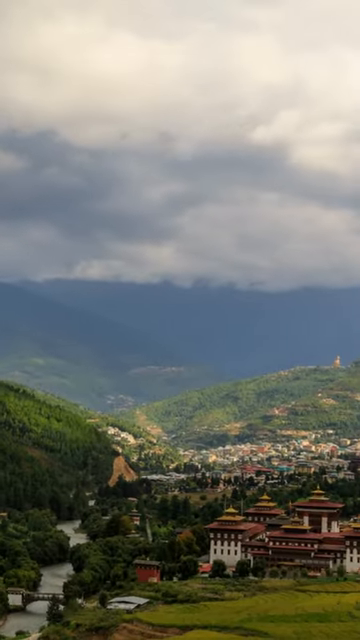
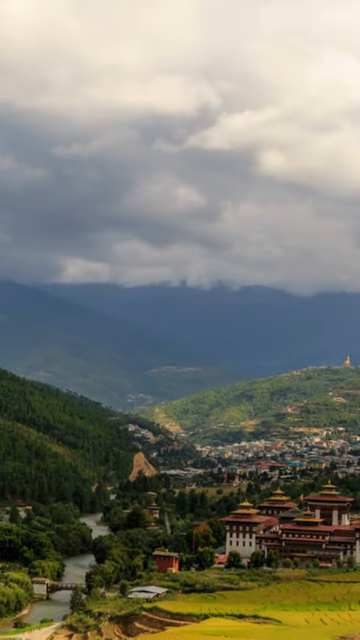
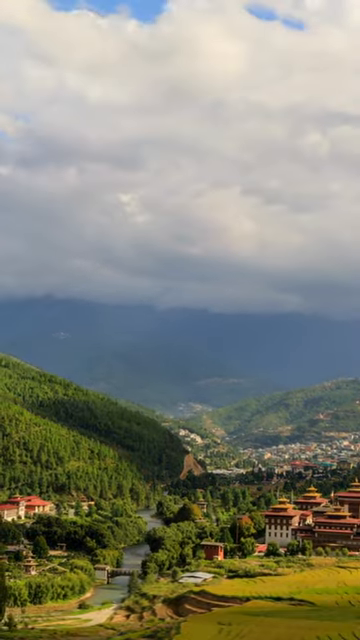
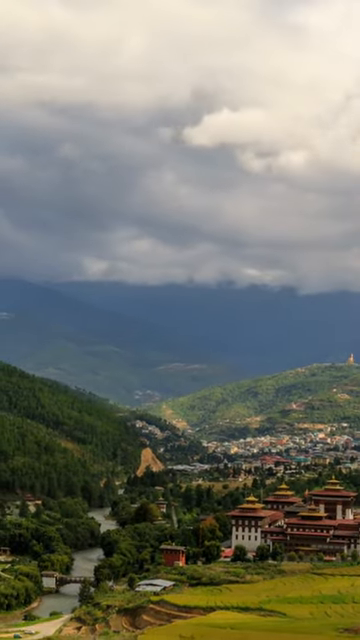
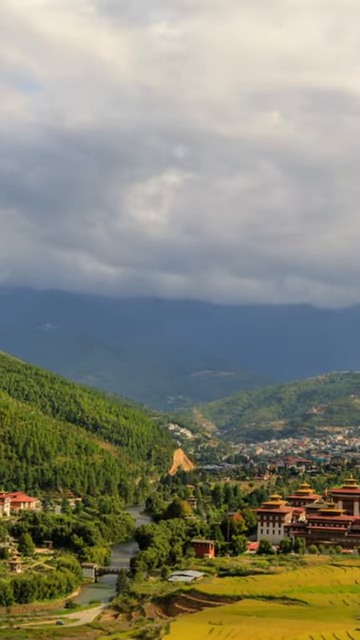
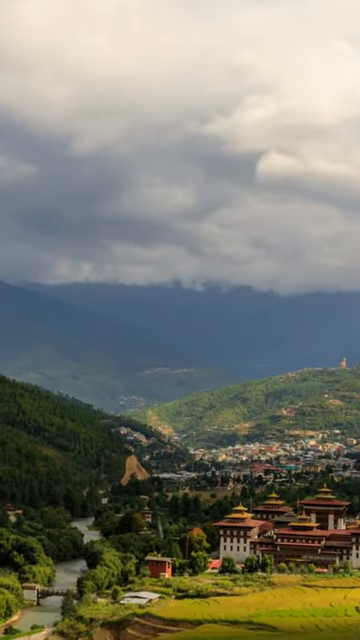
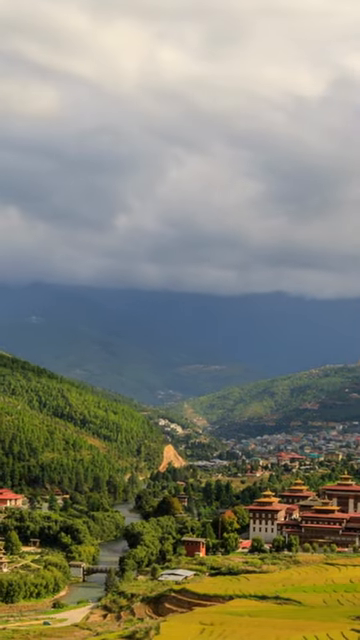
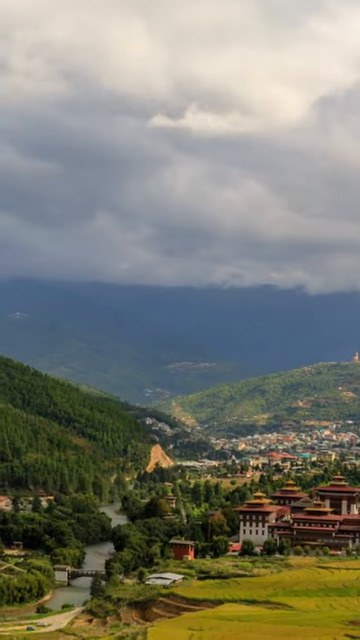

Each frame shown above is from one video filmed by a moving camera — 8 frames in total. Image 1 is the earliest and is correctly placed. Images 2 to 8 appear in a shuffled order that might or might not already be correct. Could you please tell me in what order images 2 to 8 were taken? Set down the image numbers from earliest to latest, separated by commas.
6, 2, 4, 8, 7, 5, 3
